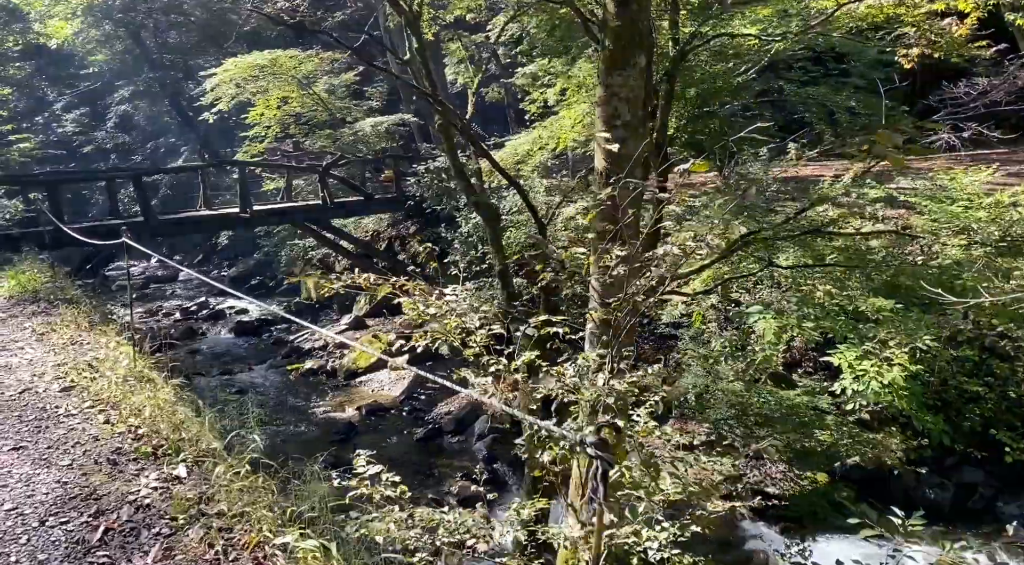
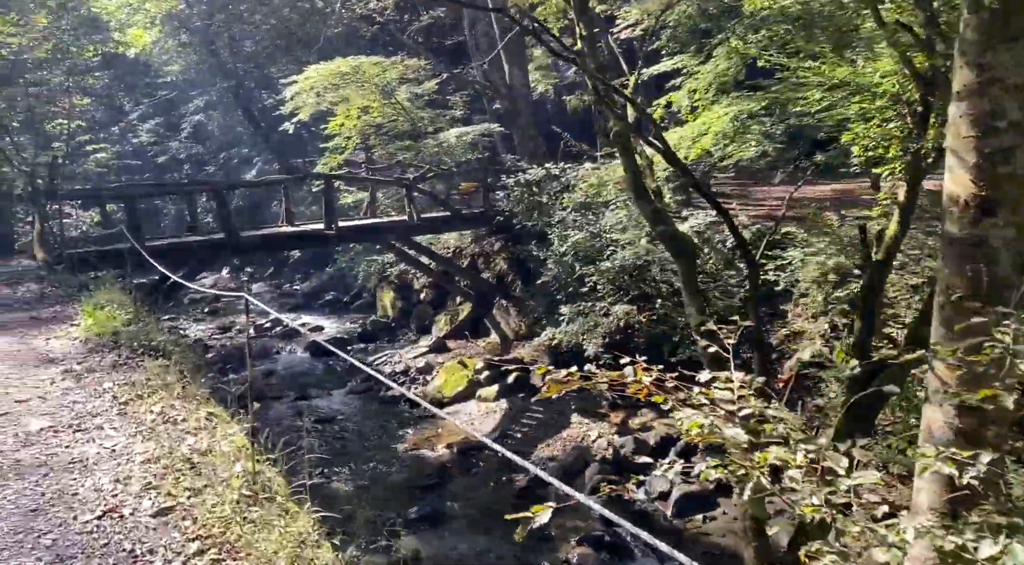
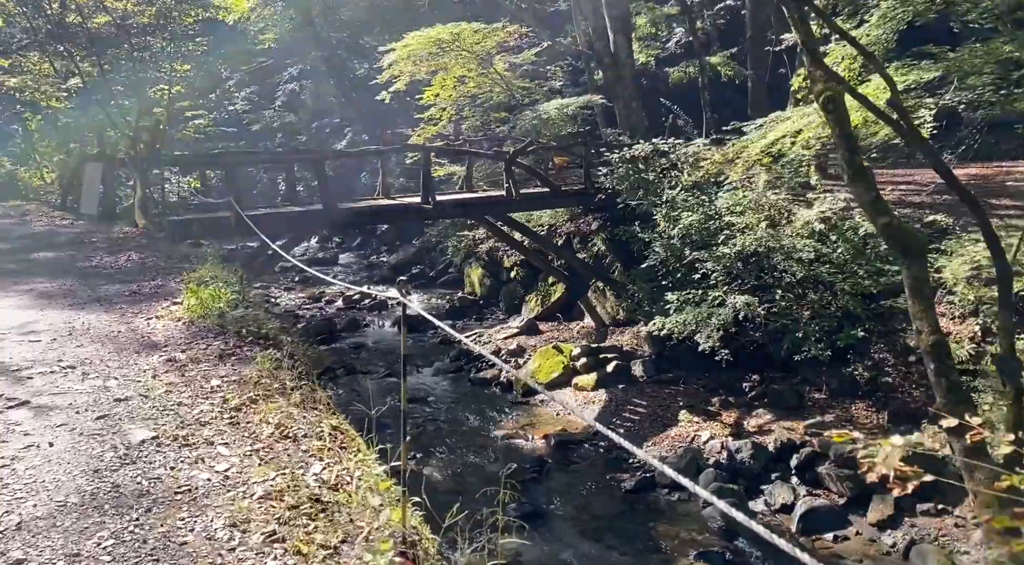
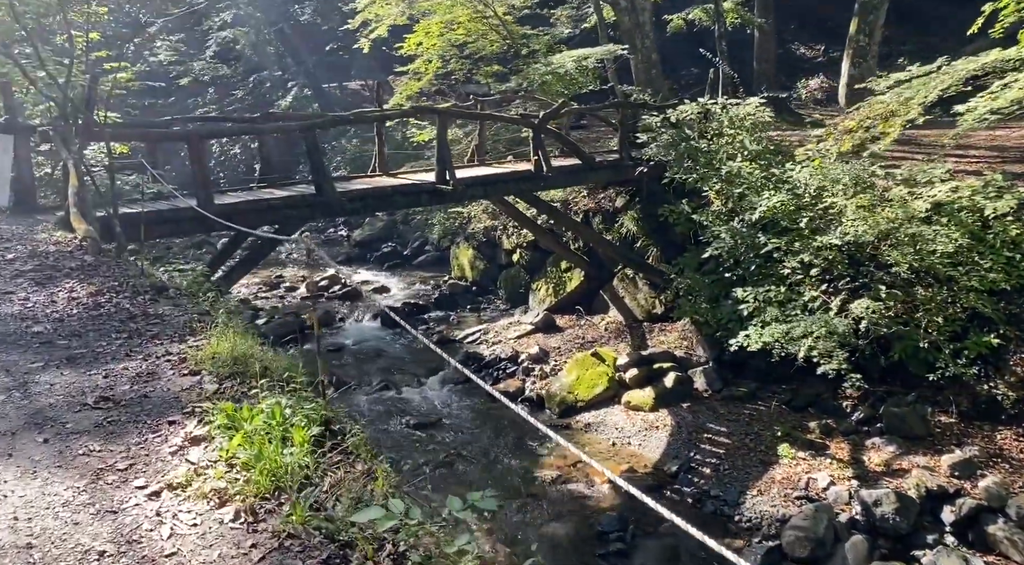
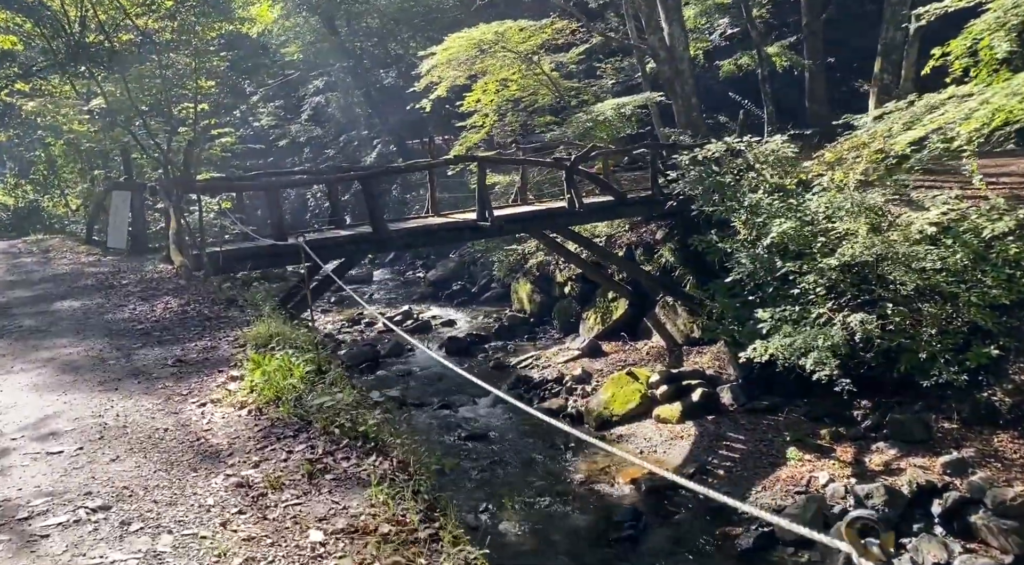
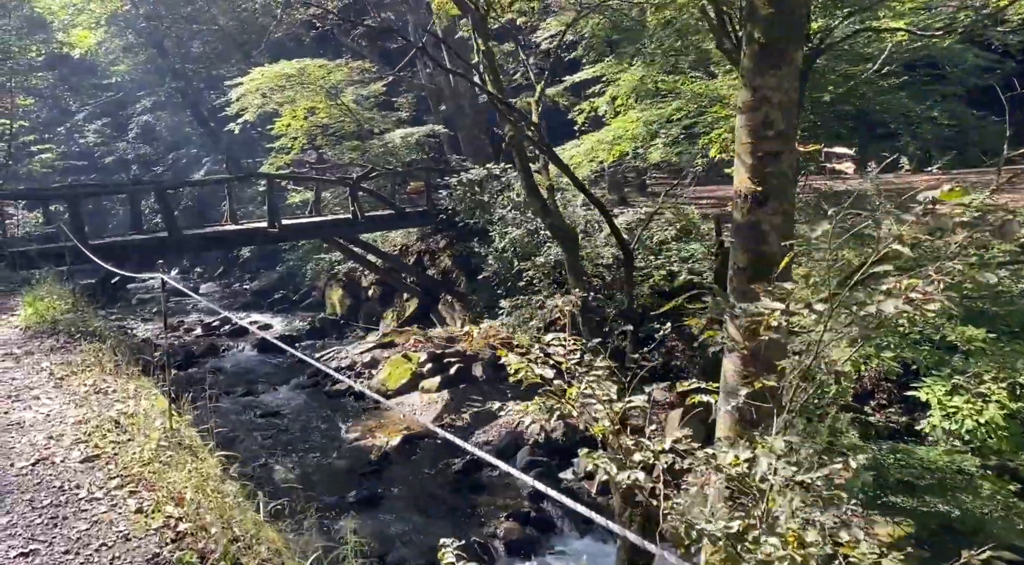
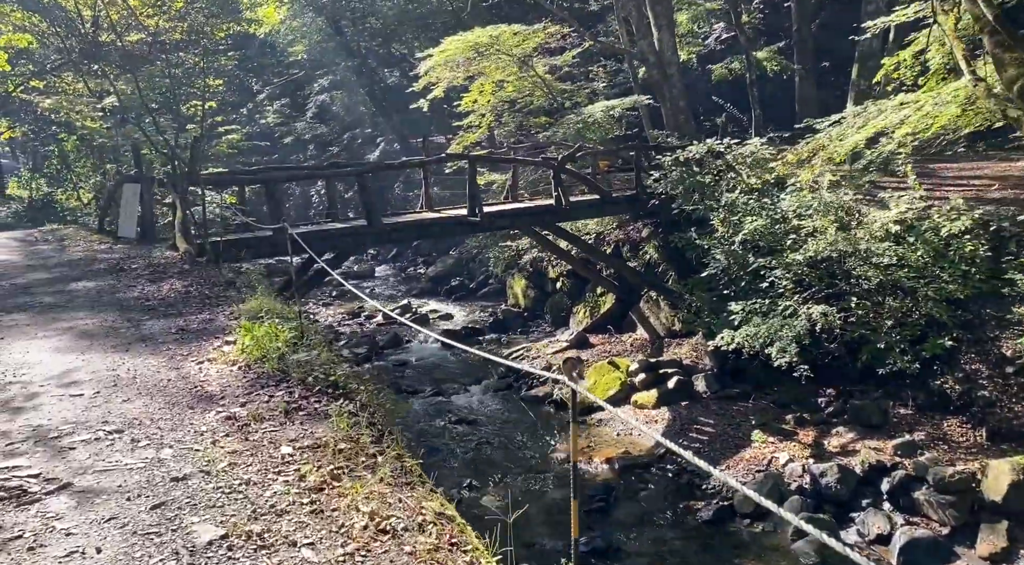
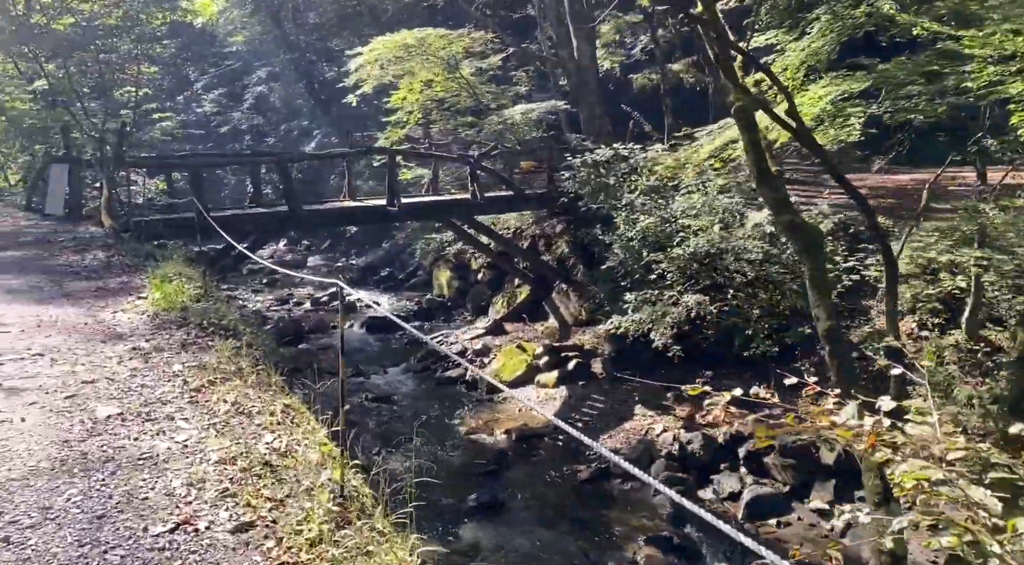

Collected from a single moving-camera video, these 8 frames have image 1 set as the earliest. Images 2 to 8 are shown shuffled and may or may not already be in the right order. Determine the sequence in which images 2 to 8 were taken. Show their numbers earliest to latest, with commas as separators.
6, 2, 8, 3, 7, 5, 4
